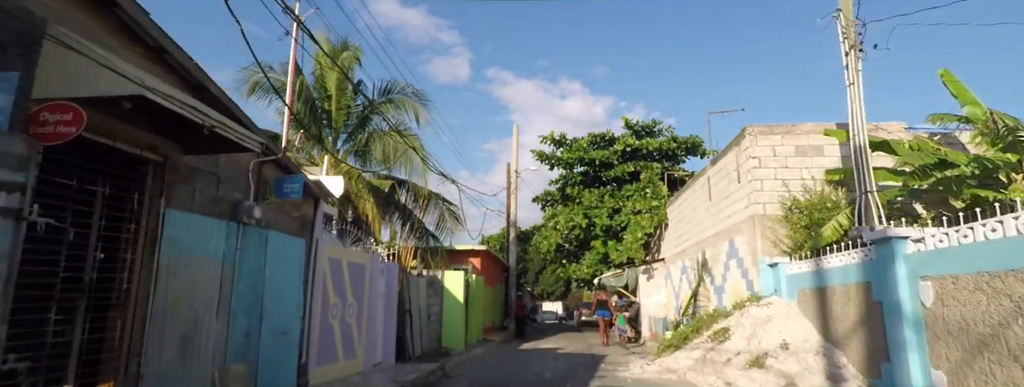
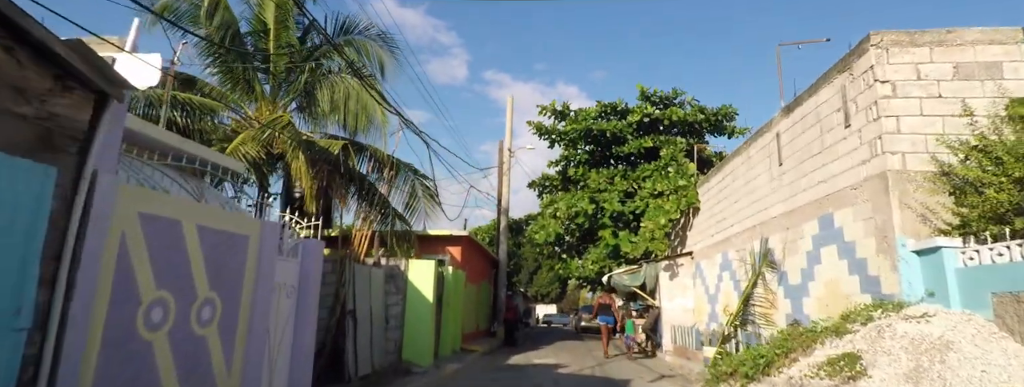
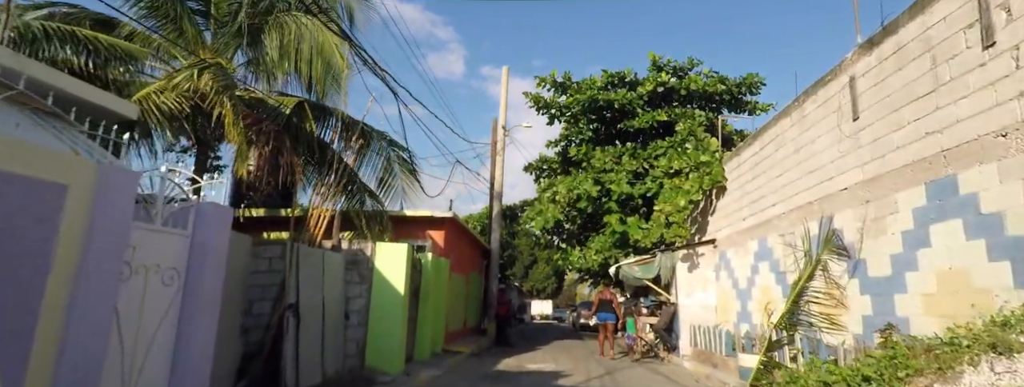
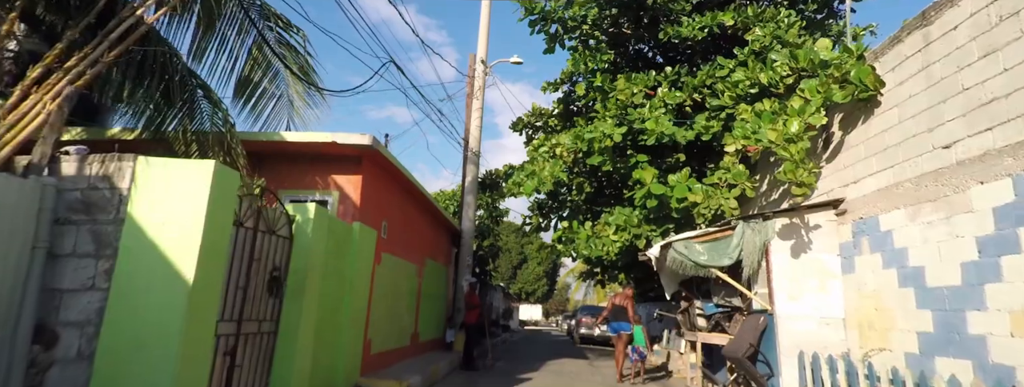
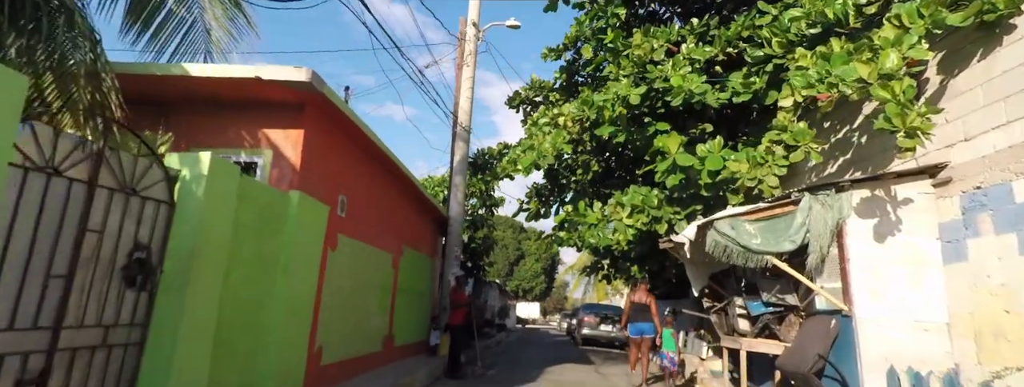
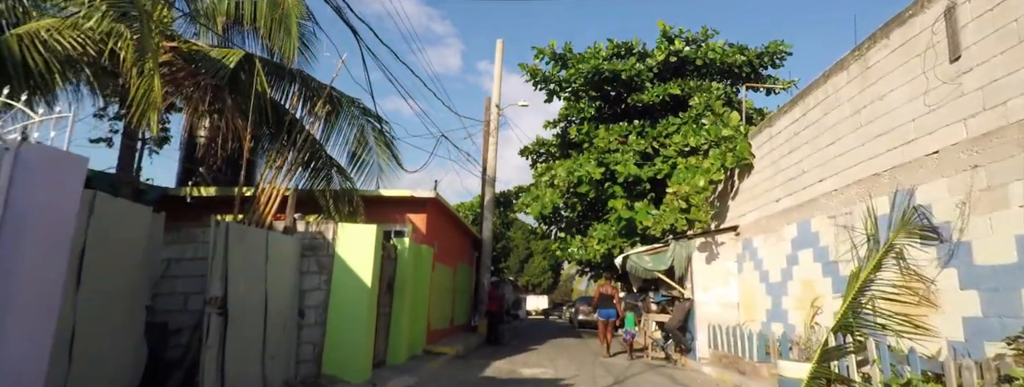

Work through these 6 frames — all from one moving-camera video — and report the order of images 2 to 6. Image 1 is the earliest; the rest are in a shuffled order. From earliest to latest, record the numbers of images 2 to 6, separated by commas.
2, 3, 6, 4, 5
